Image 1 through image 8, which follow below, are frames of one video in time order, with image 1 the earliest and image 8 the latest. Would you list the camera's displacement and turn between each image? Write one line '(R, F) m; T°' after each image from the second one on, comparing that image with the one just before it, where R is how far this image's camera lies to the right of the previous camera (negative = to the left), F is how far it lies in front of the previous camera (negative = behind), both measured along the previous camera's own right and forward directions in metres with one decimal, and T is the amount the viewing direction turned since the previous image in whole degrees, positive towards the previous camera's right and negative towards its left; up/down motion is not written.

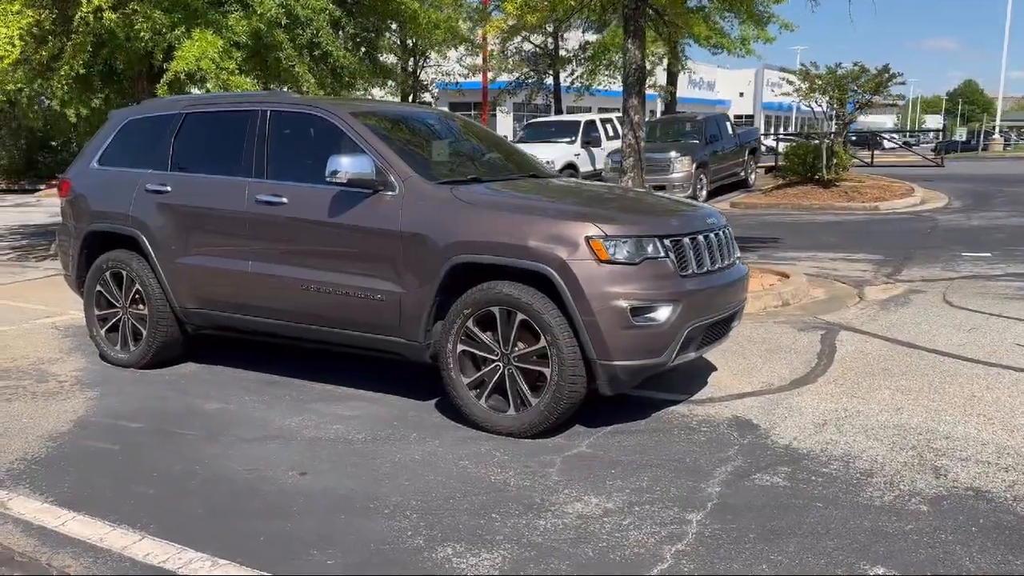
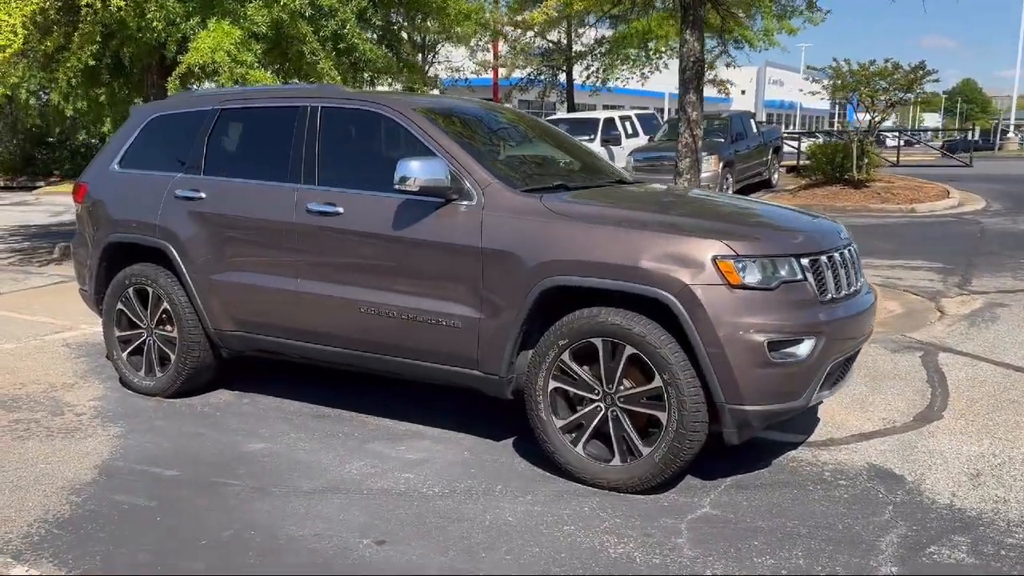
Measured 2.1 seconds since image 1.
(-0.5, +0.7) m; 0°
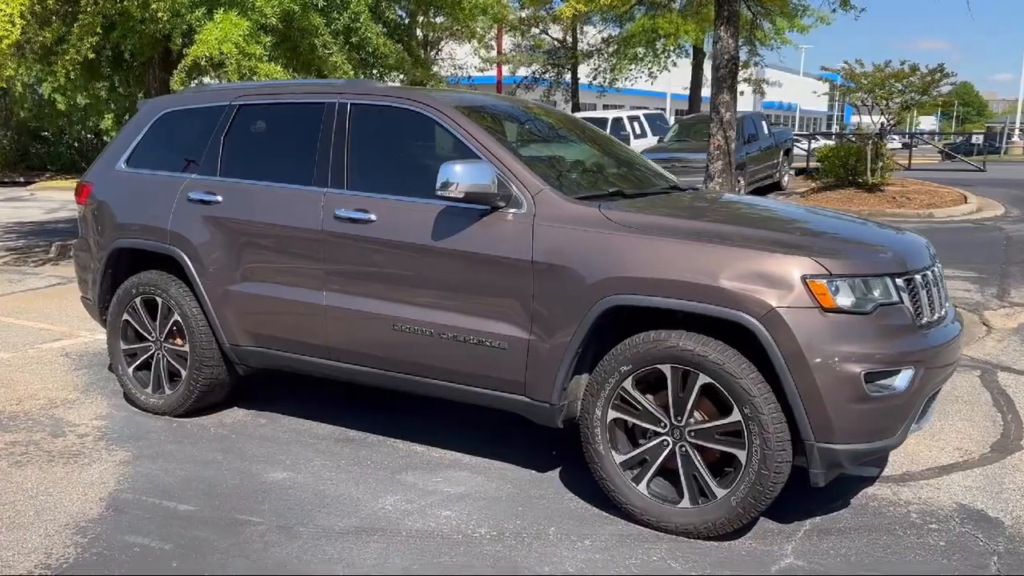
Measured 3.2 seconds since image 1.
(-0.3, +0.4) m; 0°
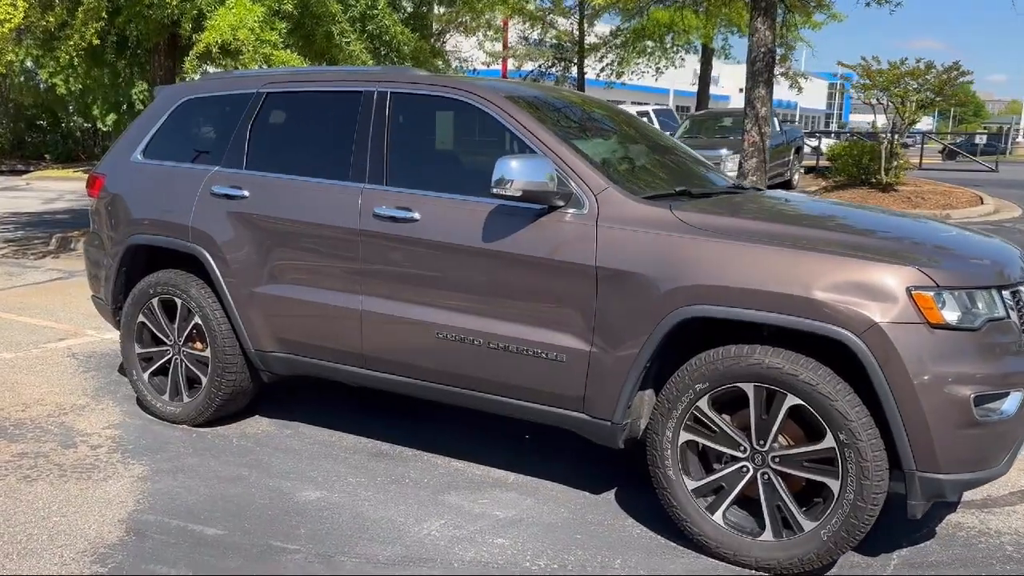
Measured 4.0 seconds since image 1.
(-0.3, +0.3) m; 0°
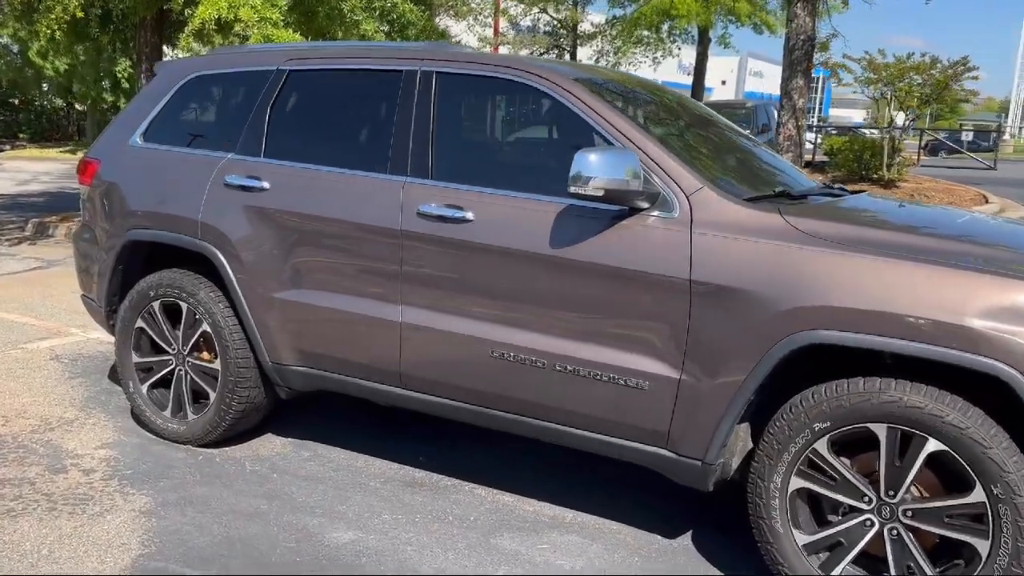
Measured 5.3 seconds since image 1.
(-0.3, +0.5) m; +1°
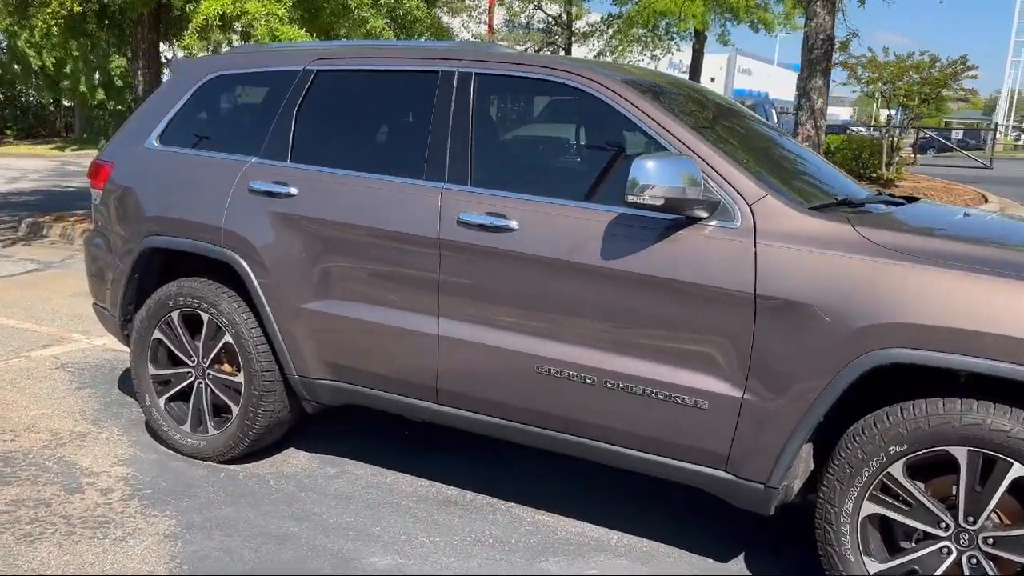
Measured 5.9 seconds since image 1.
(-0.2, +0.2) m; +1°
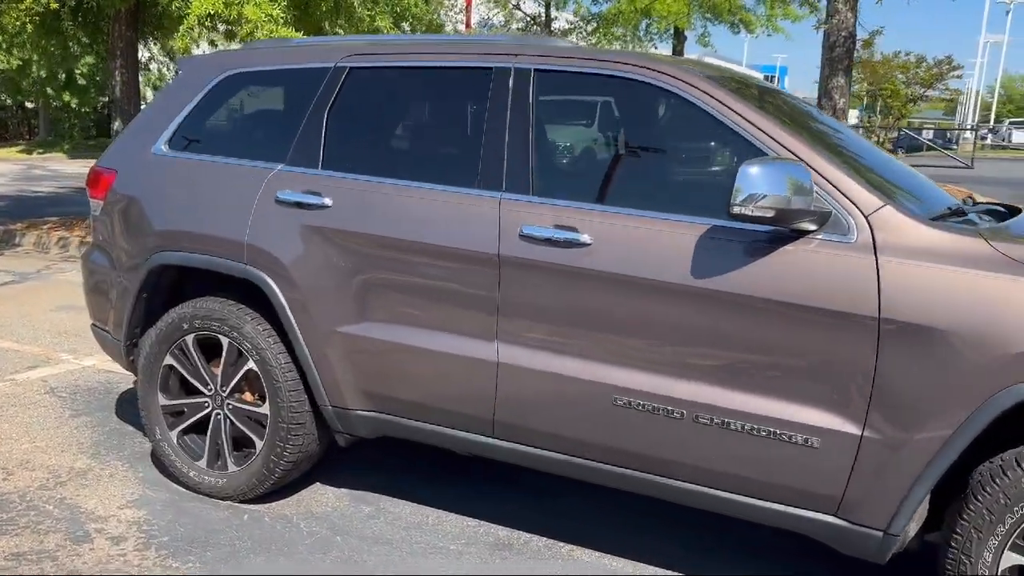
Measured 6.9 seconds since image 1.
(-0.3, +0.4) m; +2°
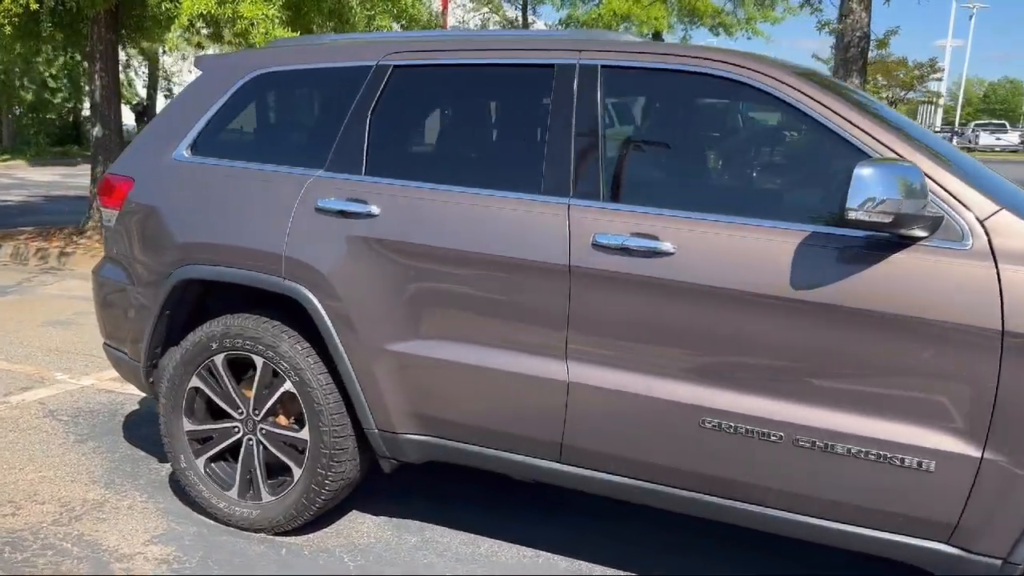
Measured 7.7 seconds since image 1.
(-0.3, +0.2) m; +2°
